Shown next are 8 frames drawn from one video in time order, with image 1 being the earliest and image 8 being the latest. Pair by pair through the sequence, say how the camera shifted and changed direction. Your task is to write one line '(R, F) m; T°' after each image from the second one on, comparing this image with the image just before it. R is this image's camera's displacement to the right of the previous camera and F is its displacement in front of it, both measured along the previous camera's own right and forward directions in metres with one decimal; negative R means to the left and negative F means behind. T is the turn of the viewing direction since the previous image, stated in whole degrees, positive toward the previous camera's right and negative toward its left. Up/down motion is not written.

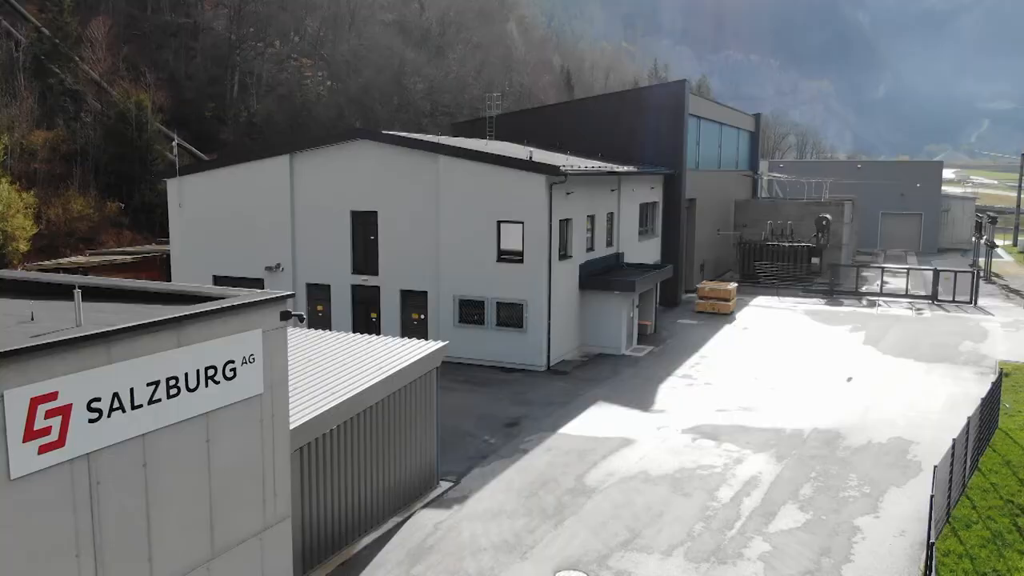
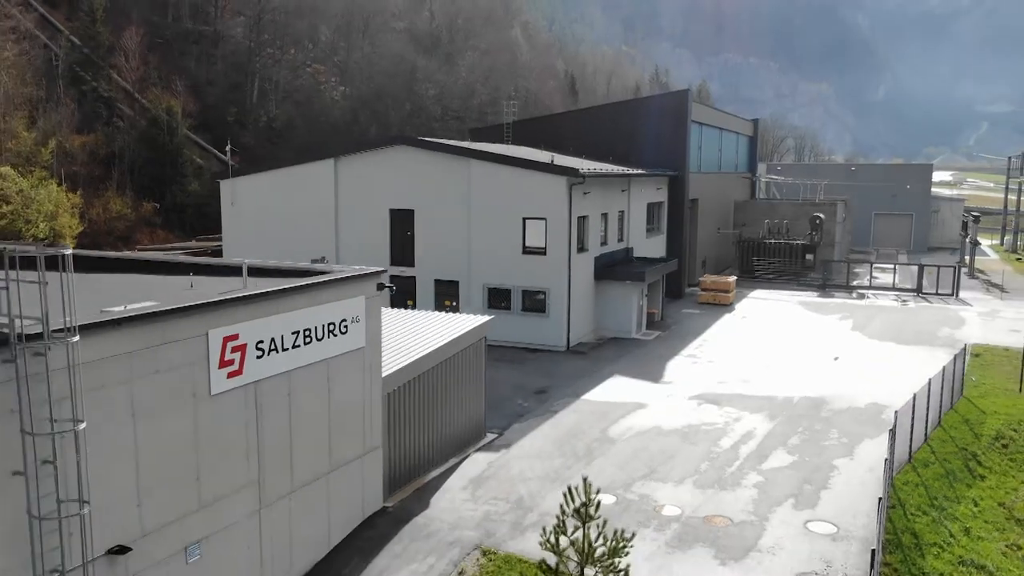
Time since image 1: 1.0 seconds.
(-0.6, -2.6) m; 0°
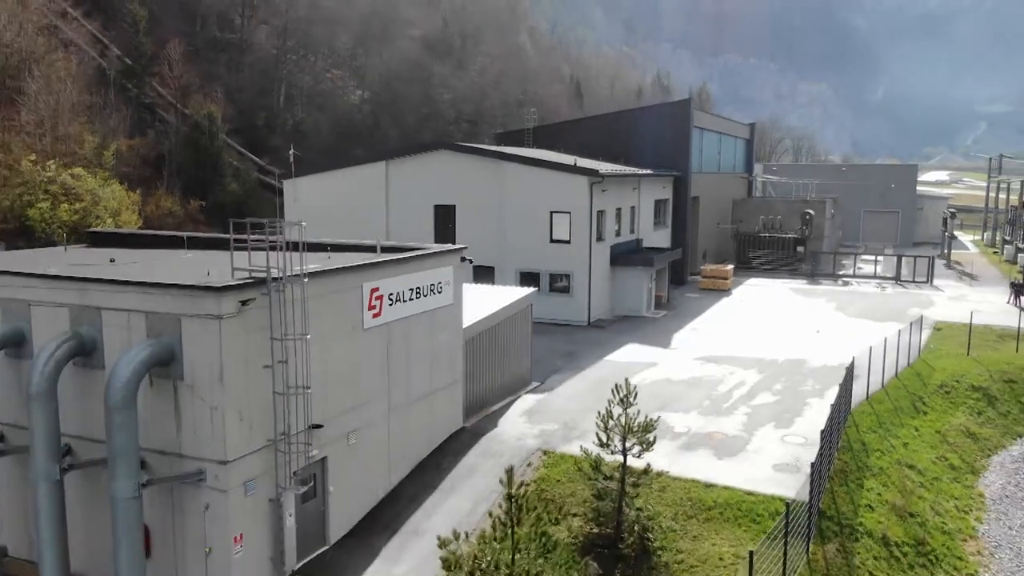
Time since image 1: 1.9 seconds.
(-0.8, -4.0) m; 0°
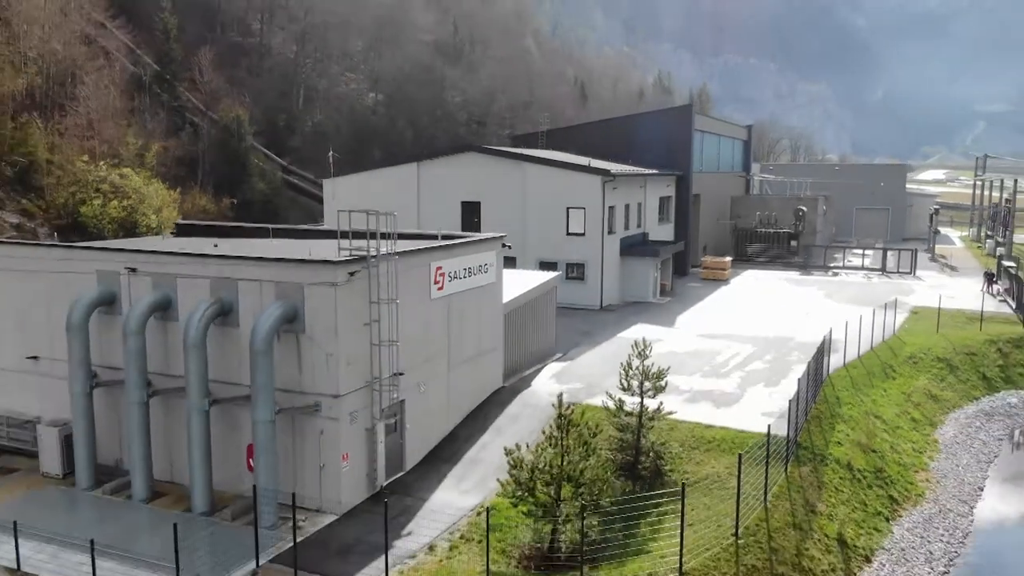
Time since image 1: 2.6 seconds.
(-0.7, -3.2) m; 0°
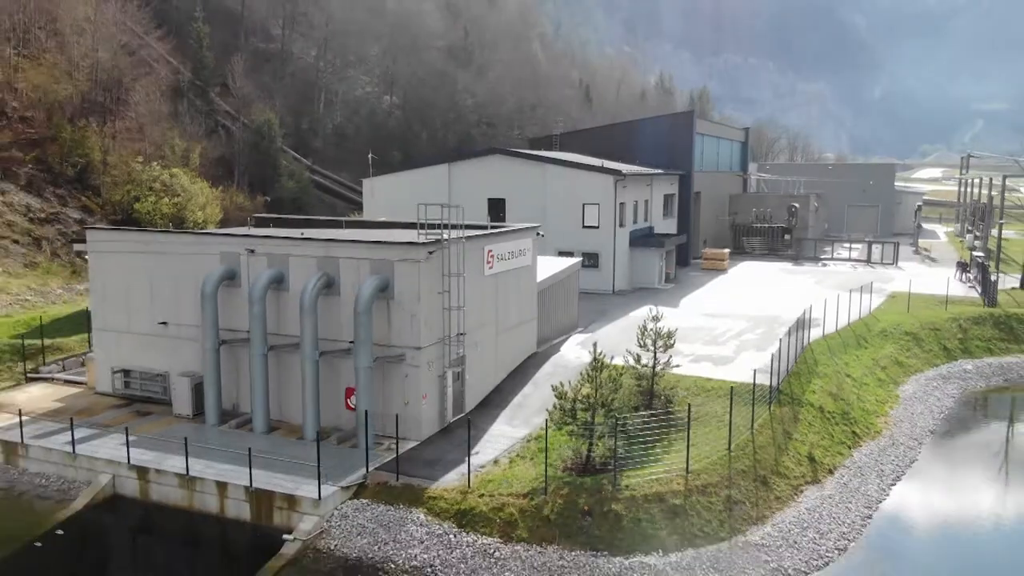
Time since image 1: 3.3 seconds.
(-0.8, -4.0) m; 0°
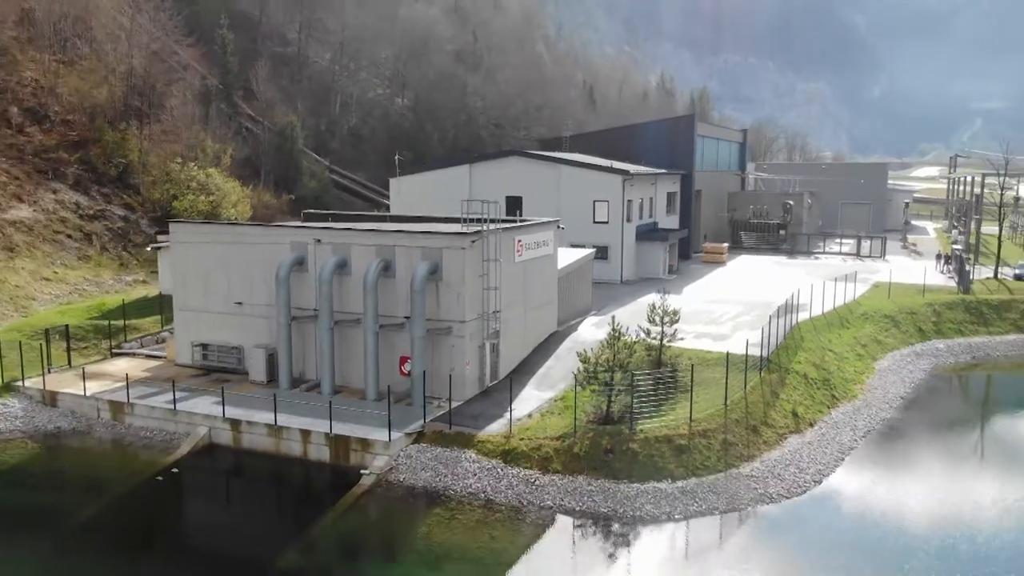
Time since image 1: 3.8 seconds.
(-0.7, -3.3) m; 0°
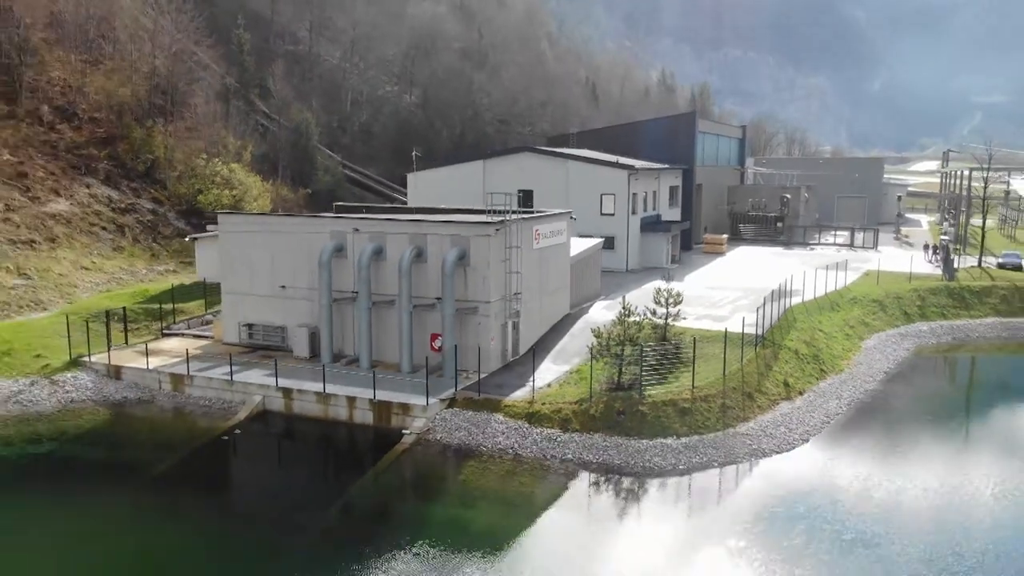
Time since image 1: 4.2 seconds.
(-0.5, -2.4) m; 0°
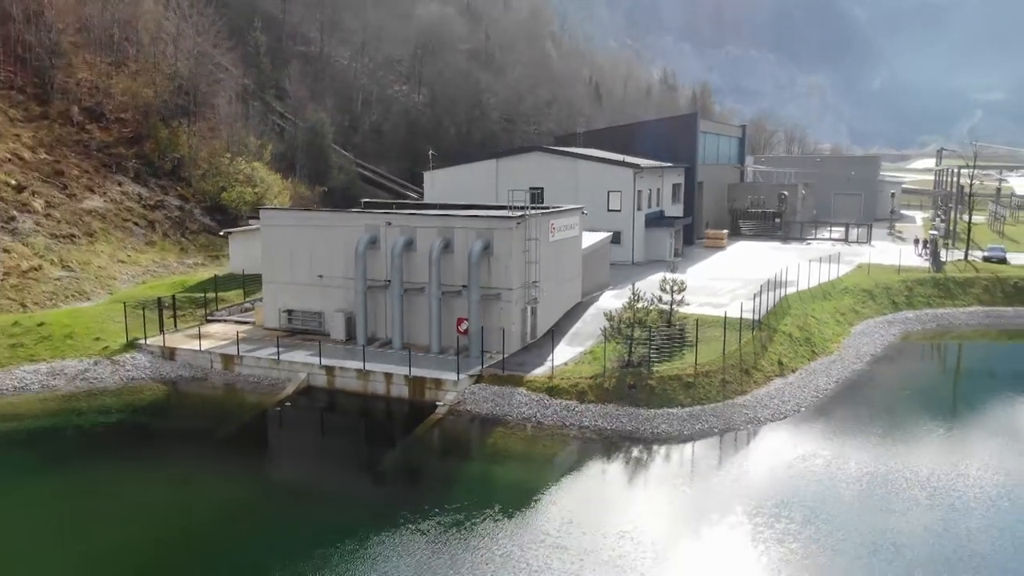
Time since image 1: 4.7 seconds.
(-0.5, -2.4) m; 0°
